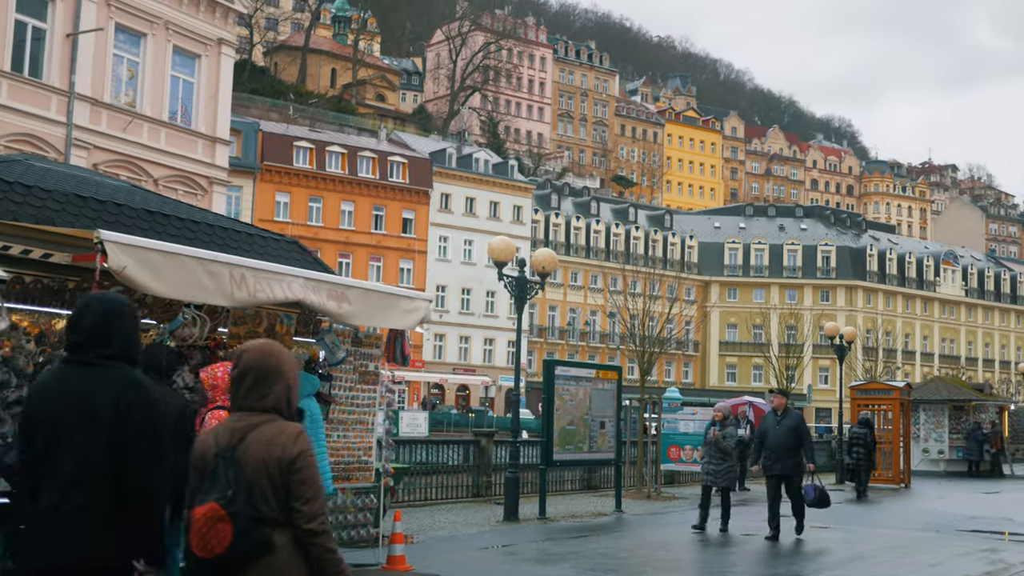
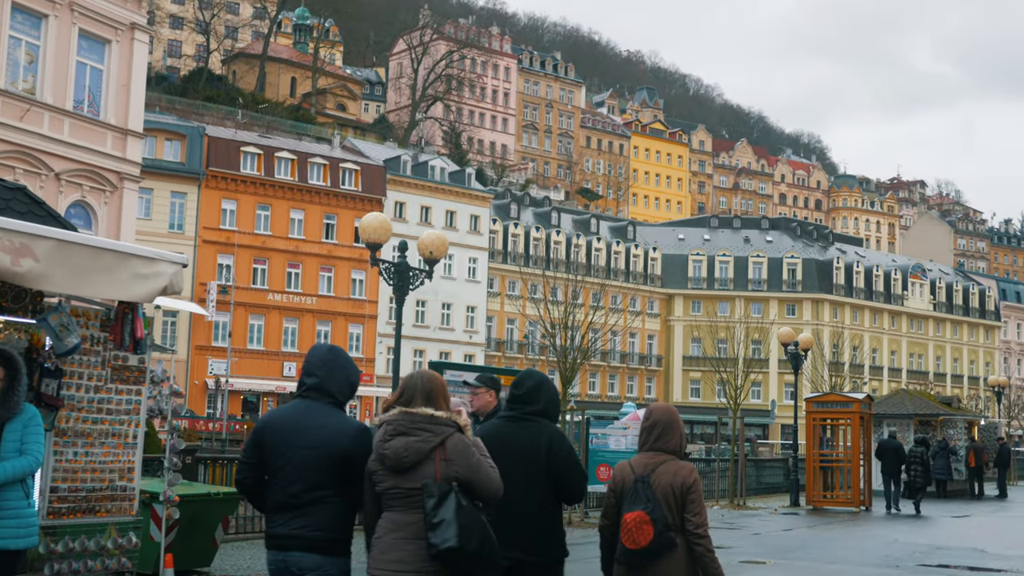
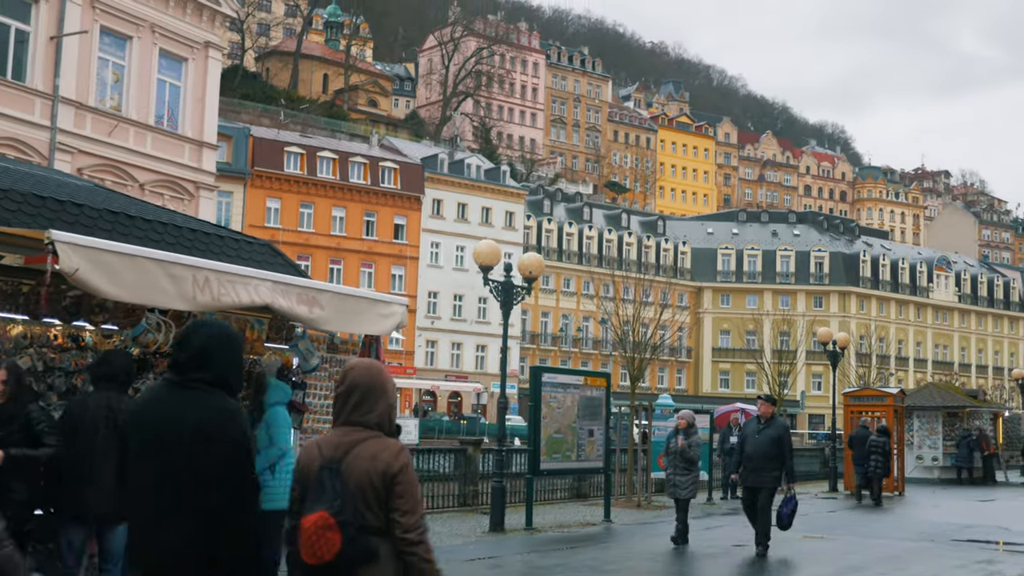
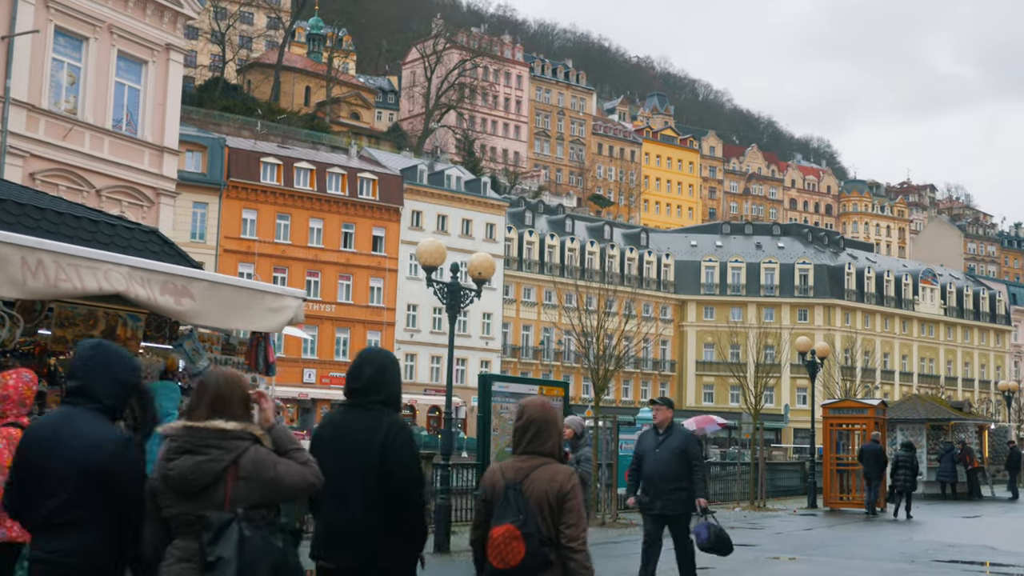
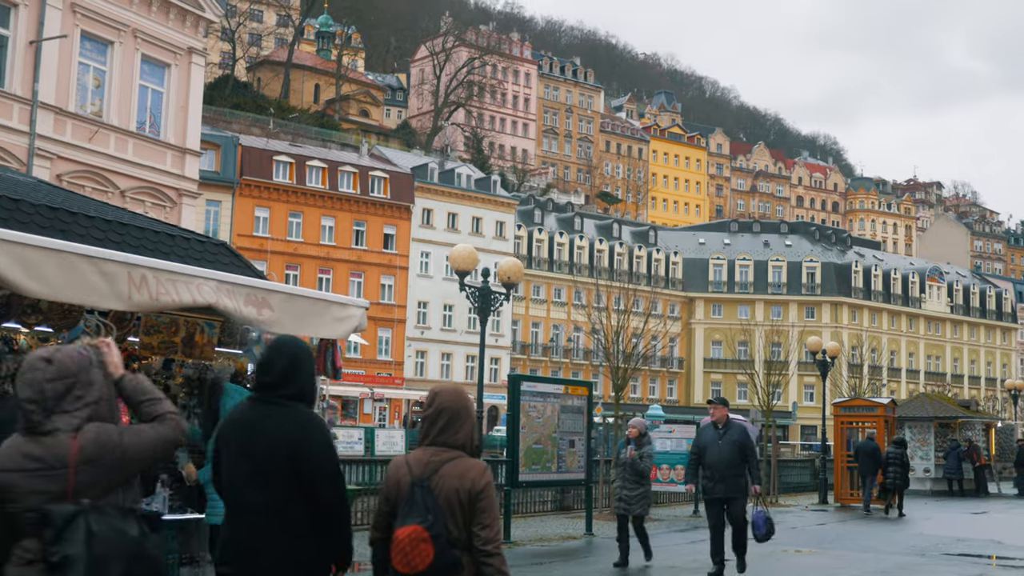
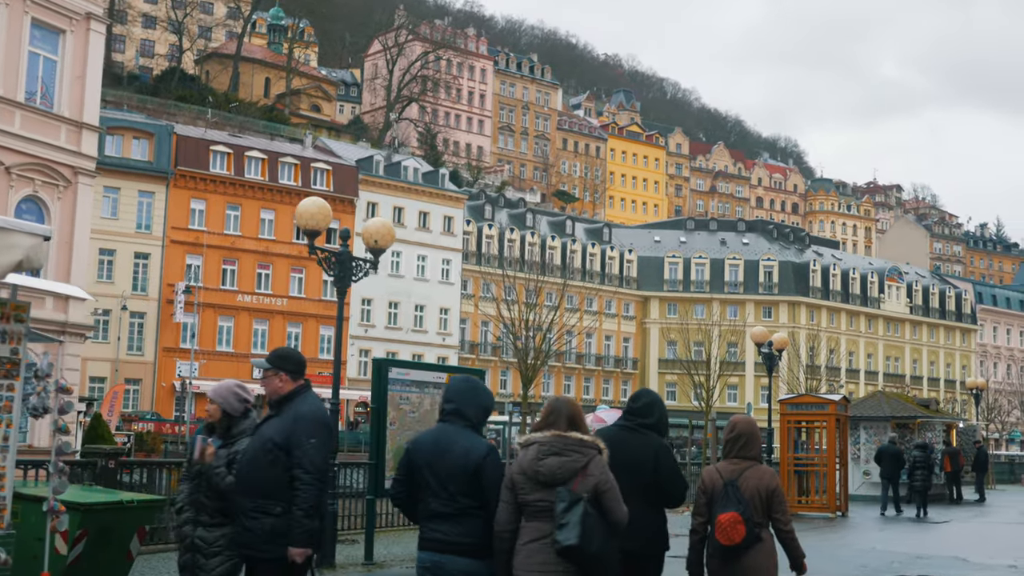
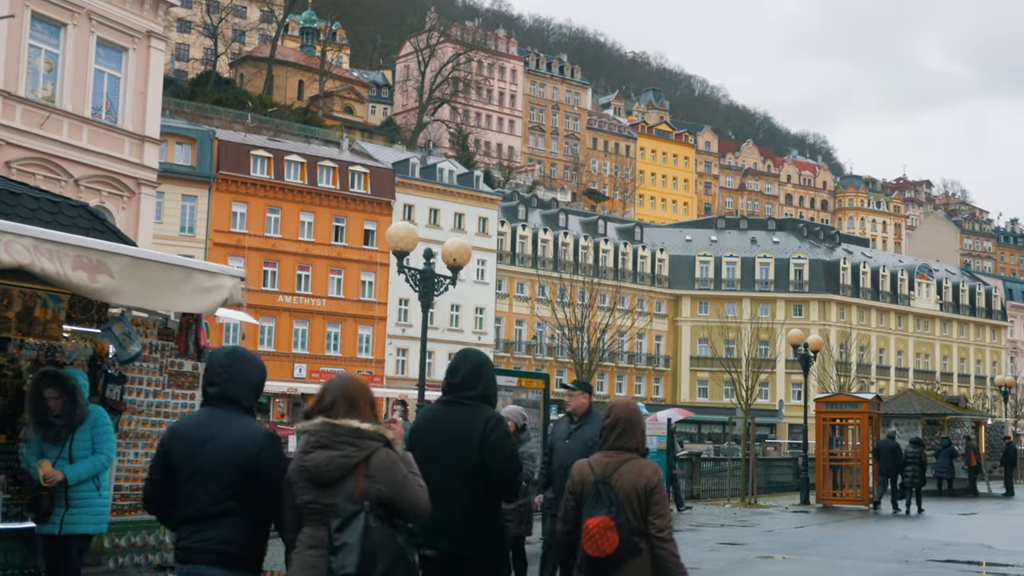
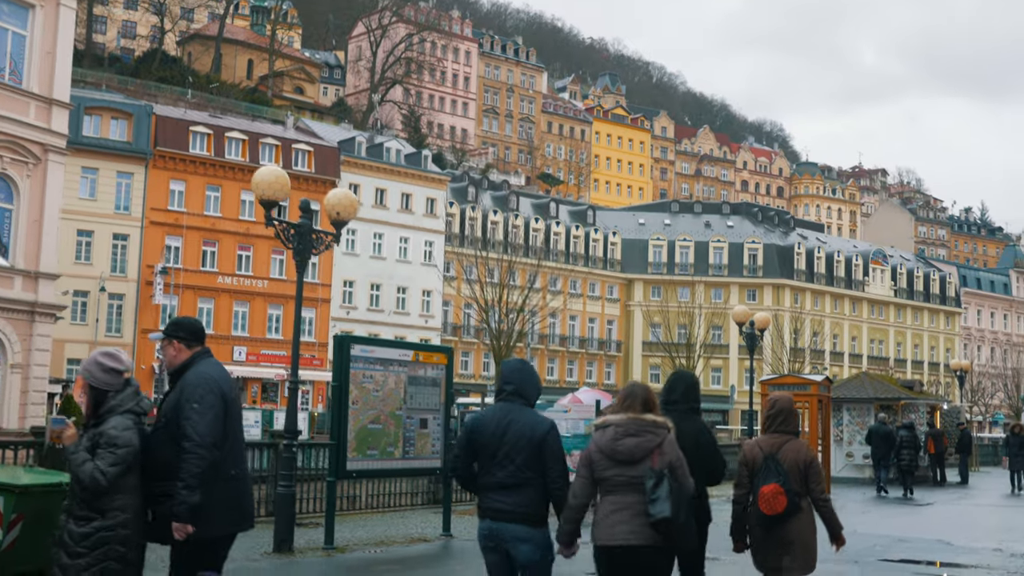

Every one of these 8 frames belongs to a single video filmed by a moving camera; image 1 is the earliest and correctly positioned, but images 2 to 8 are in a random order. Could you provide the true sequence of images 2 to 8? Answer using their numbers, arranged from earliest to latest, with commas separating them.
3, 5, 4, 7, 2, 6, 8
